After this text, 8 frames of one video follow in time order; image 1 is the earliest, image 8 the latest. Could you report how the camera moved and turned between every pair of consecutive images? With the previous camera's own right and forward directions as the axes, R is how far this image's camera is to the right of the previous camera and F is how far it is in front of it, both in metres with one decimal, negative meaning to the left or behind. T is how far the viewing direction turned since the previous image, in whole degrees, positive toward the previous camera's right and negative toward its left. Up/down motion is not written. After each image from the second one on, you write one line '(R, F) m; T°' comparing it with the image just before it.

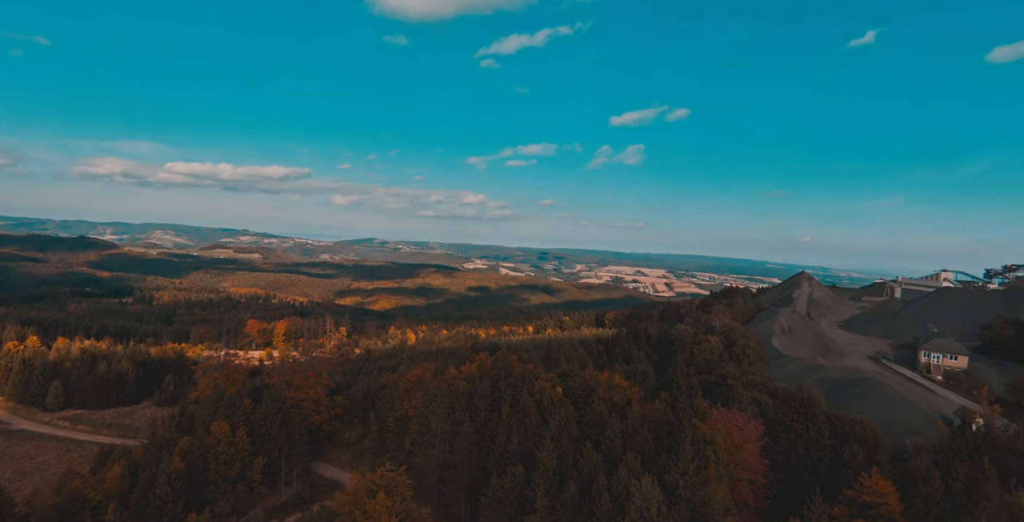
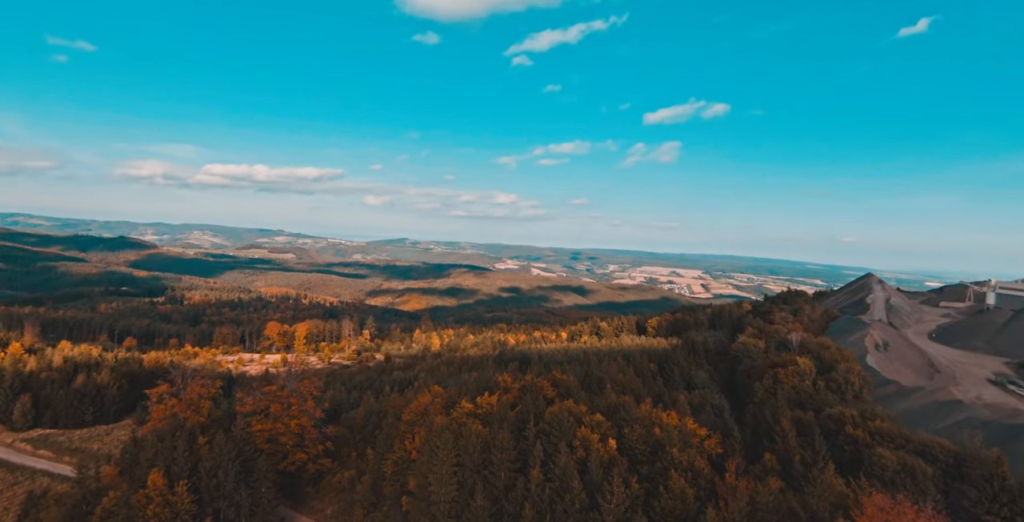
(-0.1, +18.4) m; -3°
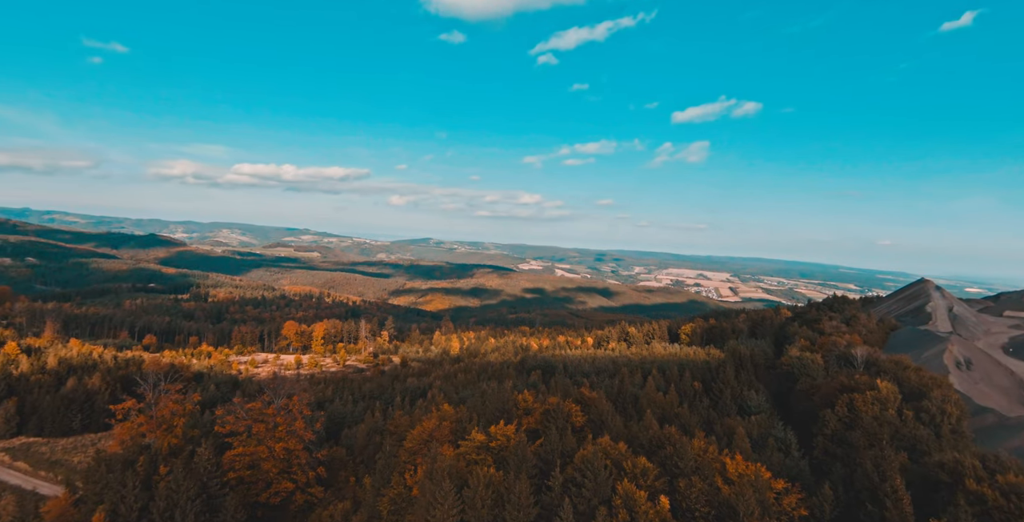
(+0.1, +10.5) m; -3°
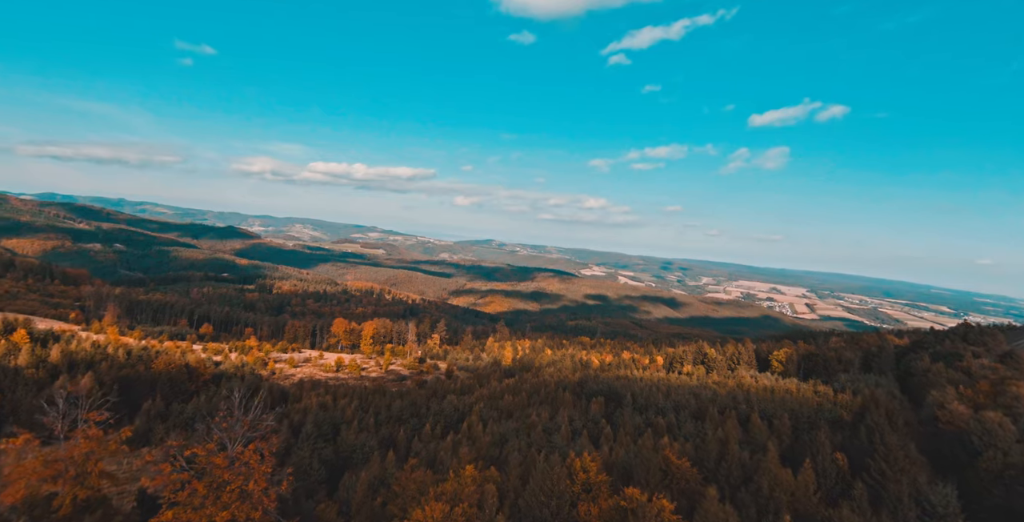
(+0.1, +20.0) m; -7°
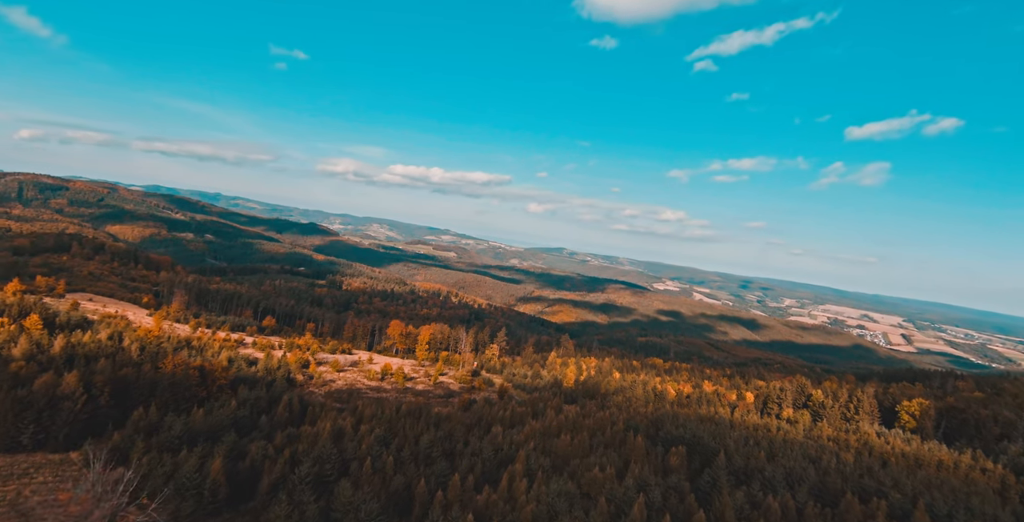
(+0.7, +19.3) m; -7°
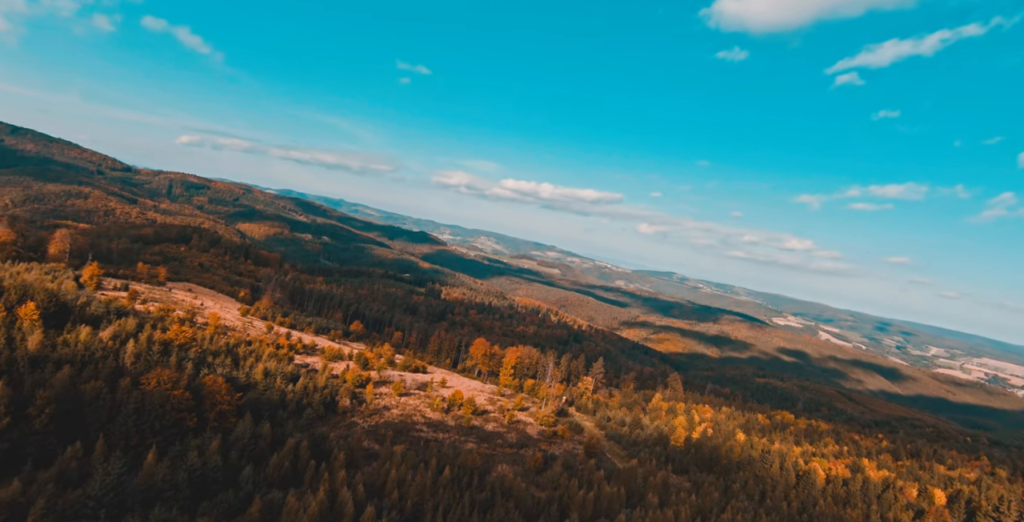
(+1.0, +28.2) m; -11°
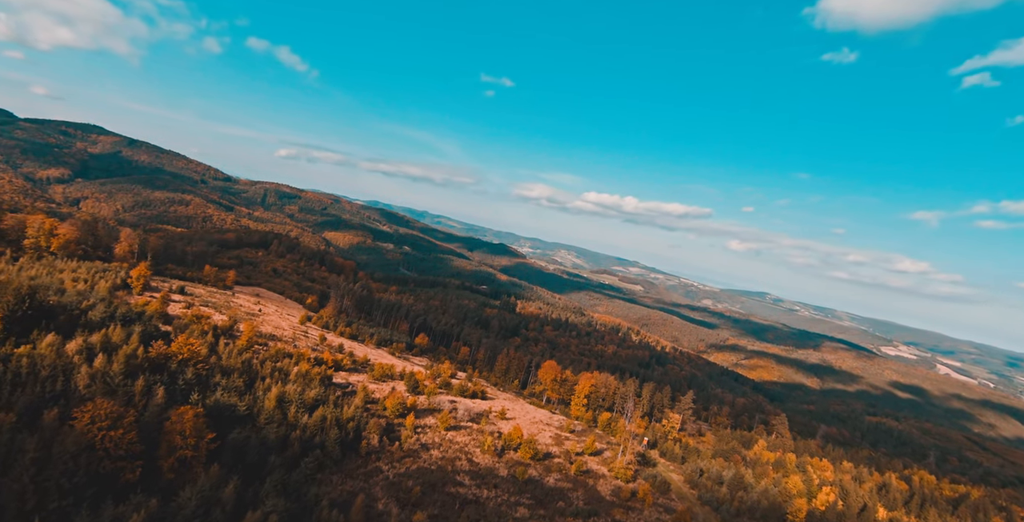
(+1.5, +22.6) m; -9°
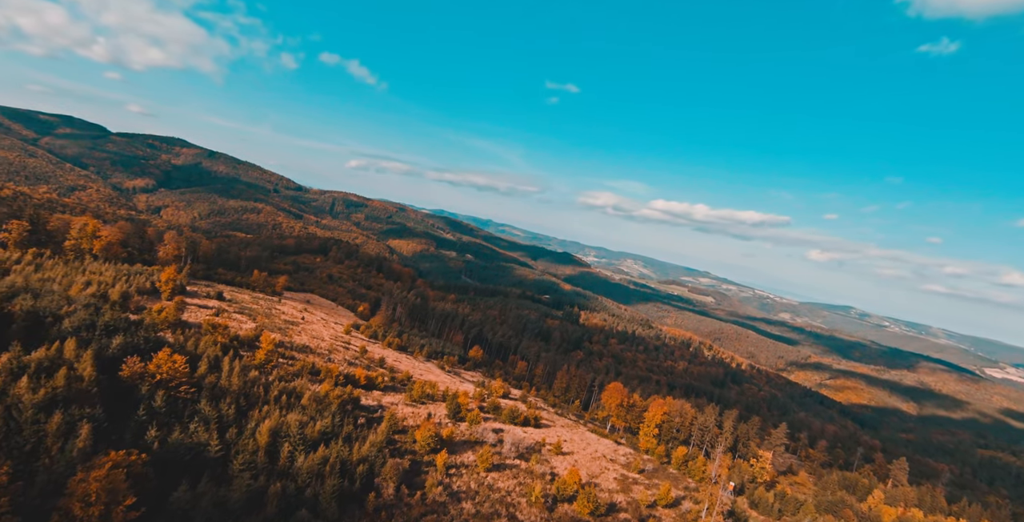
(+1.4, +19.6) m; -7°
